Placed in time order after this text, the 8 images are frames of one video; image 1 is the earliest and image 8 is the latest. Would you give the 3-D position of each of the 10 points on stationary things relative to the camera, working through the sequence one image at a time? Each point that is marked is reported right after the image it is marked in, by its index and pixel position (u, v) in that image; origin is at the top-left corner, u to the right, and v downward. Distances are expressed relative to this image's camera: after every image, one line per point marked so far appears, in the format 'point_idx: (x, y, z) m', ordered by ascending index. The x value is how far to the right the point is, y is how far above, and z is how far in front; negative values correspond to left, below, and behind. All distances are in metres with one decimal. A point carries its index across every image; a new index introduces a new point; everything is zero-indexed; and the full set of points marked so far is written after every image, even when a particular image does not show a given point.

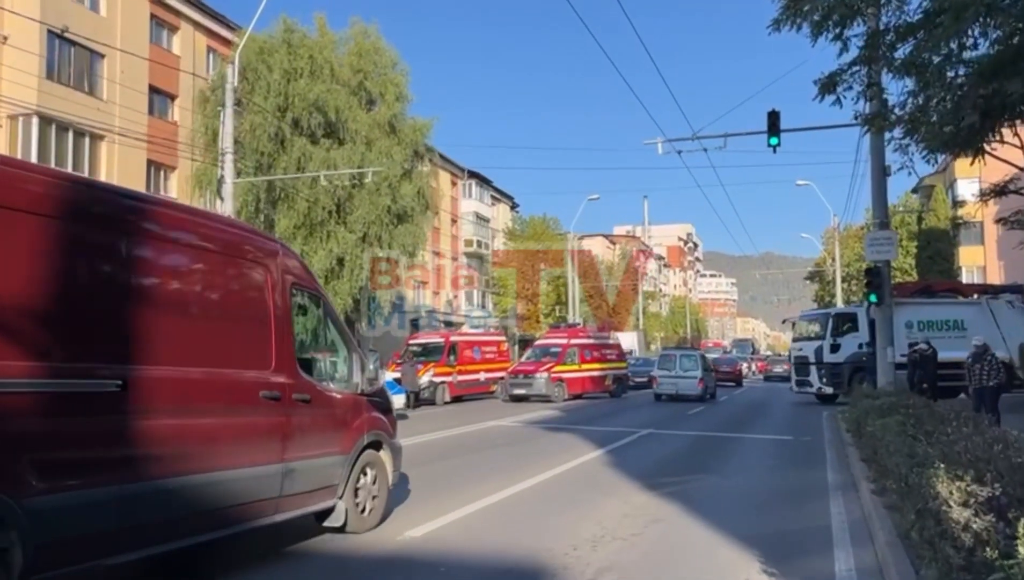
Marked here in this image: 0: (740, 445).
0: (+4.1, -2.7, +16.6) m
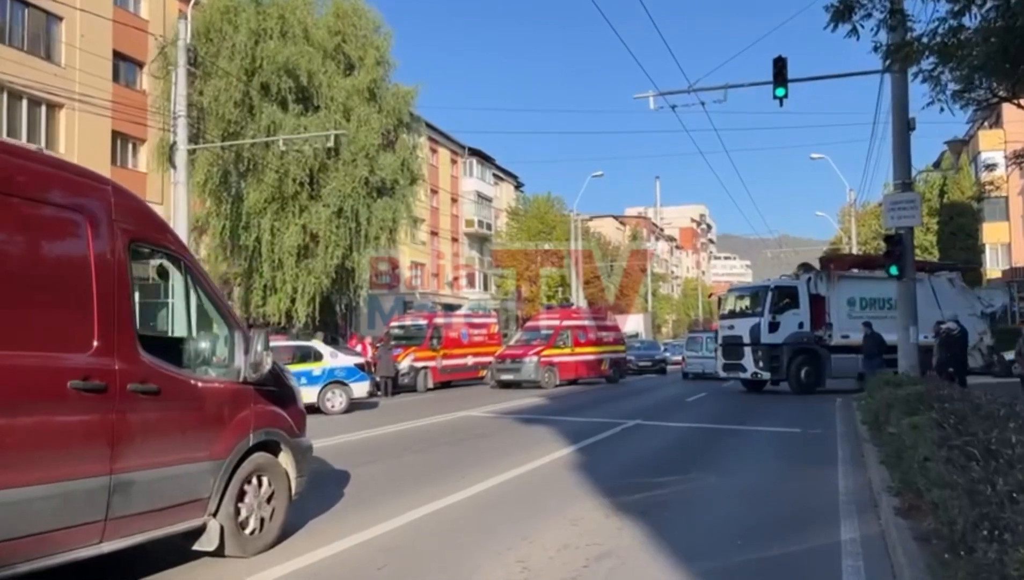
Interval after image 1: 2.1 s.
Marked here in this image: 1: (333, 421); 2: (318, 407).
0: (+3.5, -2.3, +14.3) m
1: (-3.6, -2.6, +18.4) m
2: (-4.1, -2.4, +19.4) m
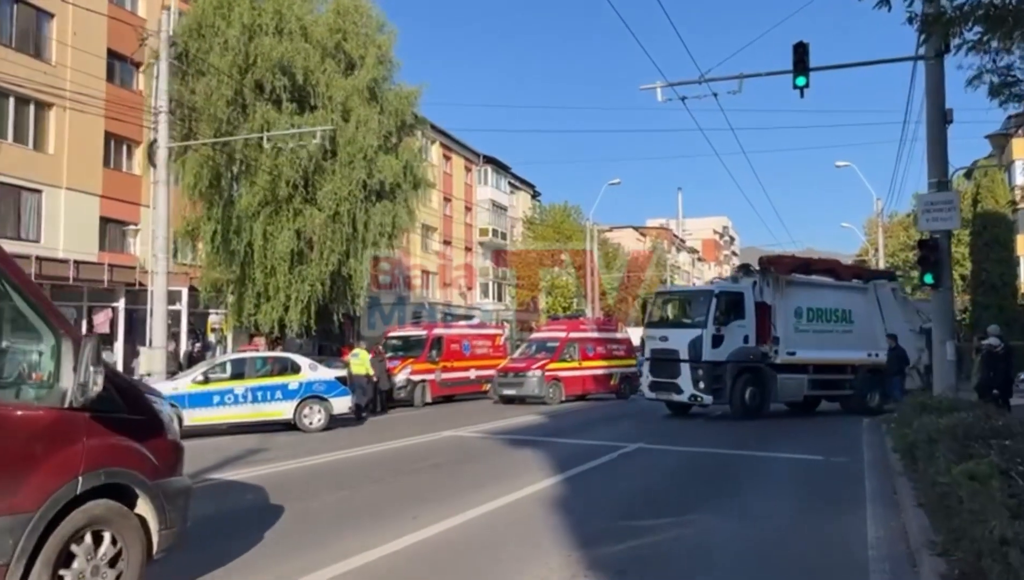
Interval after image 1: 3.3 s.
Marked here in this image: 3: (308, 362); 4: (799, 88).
0: (+3.2, -2.4, +12.6) m
1: (-3.7, -2.7, +16.9) m
2: (-4.2, -2.6, +17.9) m
3: (-3.9, -1.4, +17.9) m
4: (+4.9, +3.4, +15.6) m
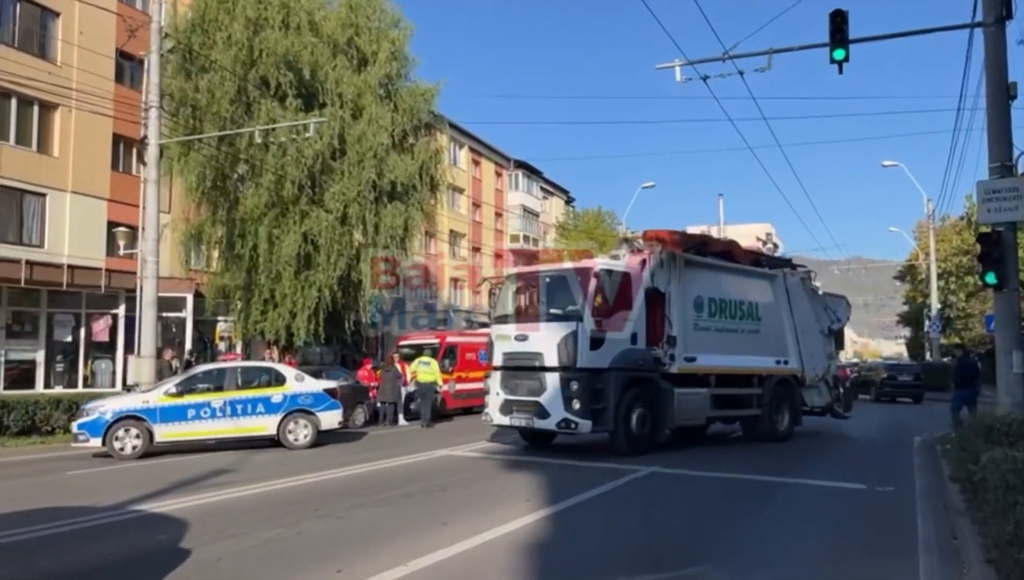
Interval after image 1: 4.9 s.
0: (+3.1, -2.4, +10.7) m
1: (-3.6, -2.7, +15.3) m
2: (-4.1, -2.6, +16.3) m
3: (-3.8, -1.5, +16.3) m
4: (+4.8, +3.4, +13.8) m
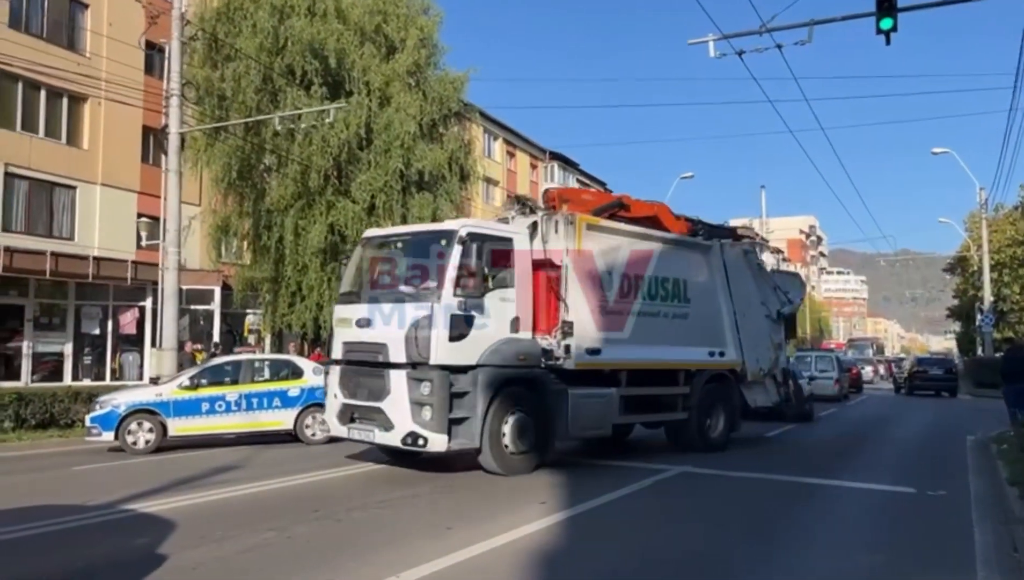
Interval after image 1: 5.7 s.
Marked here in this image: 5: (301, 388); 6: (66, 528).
0: (+3.3, -2.2, +9.9) m
1: (-3.2, -2.6, +14.8) m
2: (-3.6, -2.5, +15.8) m
3: (-3.4, -1.3, +15.8) m
4: (+5.1, +3.5, +12.8) m
5: (-3.5, -1.6, +15.6) m
6: (-3.9, -2.1, +8.1) m
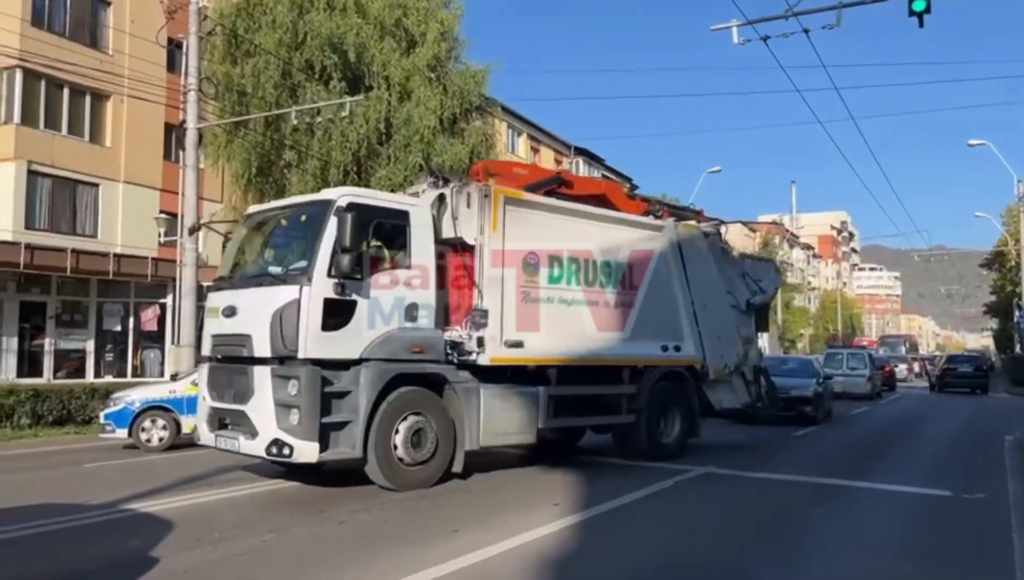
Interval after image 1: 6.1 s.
0: (+3.4, -2.1, +9.4) m
1: (-3.0, -2.5, +14.5) m
2: (-3.3, -2.4, +15.5) m
3: (-3.1, -1.2, +15.5) m
4: (+5.4, +3.6, +12.3) m
5: (-3.2, -1.5, +15.3) m
6: (-3.8, -2.0, +7.9) m
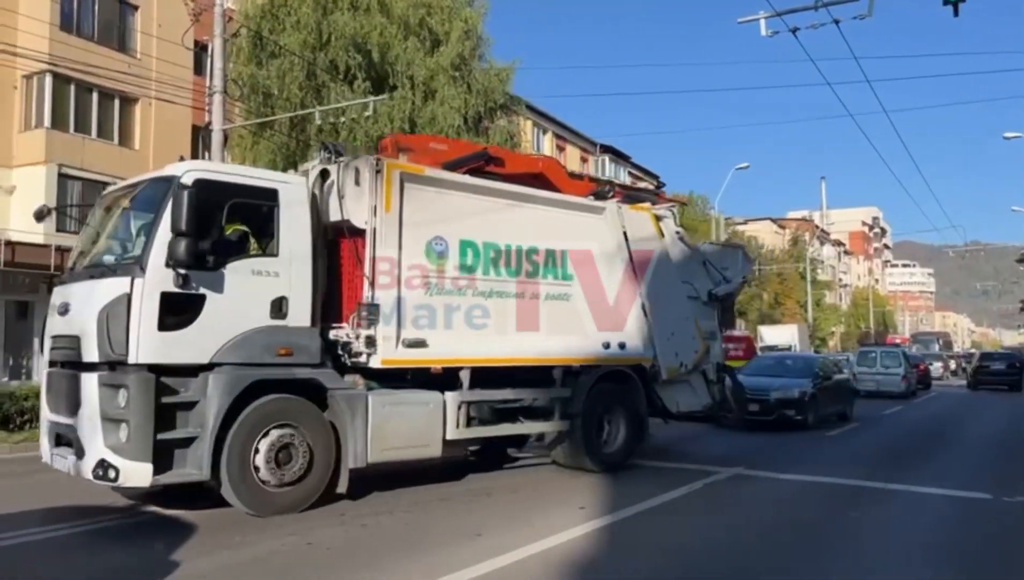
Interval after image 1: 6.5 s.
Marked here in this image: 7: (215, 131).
0: (+3.7, -2.1, +9.1) m
1: (-2.5, -2.5, +14.4) m
2: (-2.9, -2.4, +15.5) m
3: (-2.7, -1.2, +15.4) m
4: (+5.7, +3.7, +11.9) m
5: (-2.8, -1.6, +15.2) m
6: (-3.6, -2.0, +7.8) m
7: (-6.3, +3.4, +19.9) m
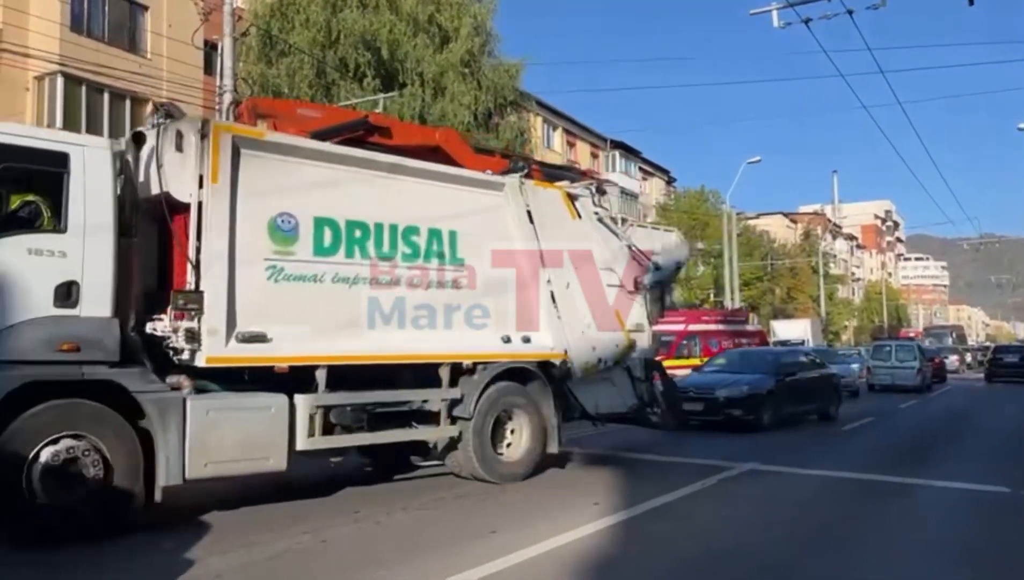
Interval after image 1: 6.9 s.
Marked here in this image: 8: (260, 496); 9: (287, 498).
0: (+3.8, -2.0, +9.1) m
1: (-2.3, -2.5, +14.4) m
2: (-2.7, -2.3, +15.5) m
3: (-2.4, -1.2, +15.4) m
4: (+5.8, +3.8, +11.8) m
5: (-2.6, -1.5, +15.2) m
6: (-3.5, -2.0, +7.8) m
7: (-6.1, +3.5, +19.9) m
8: (-2.5, -2.0, +9.1) m
9: (-2.2, -2.0, +9.1) m
